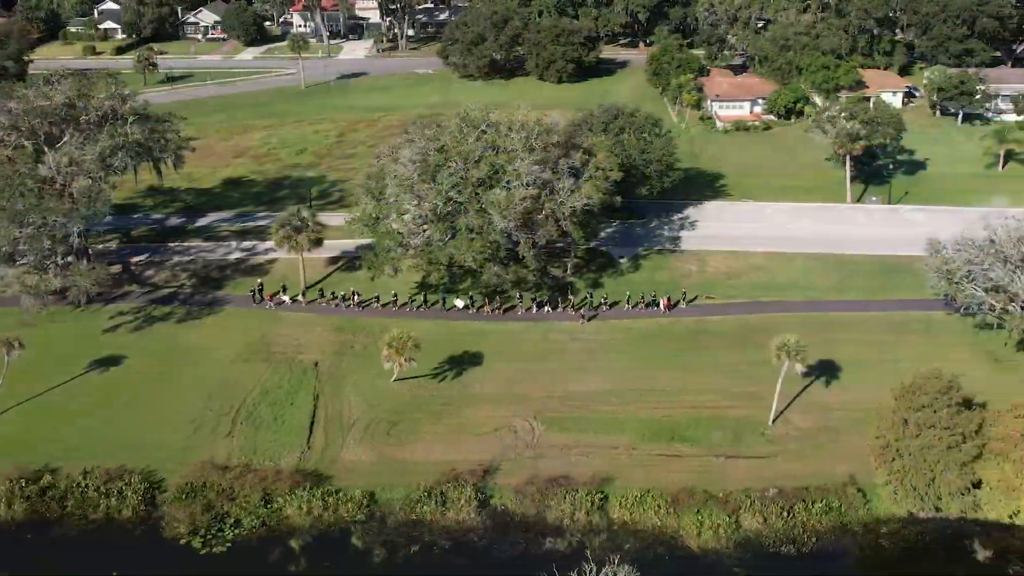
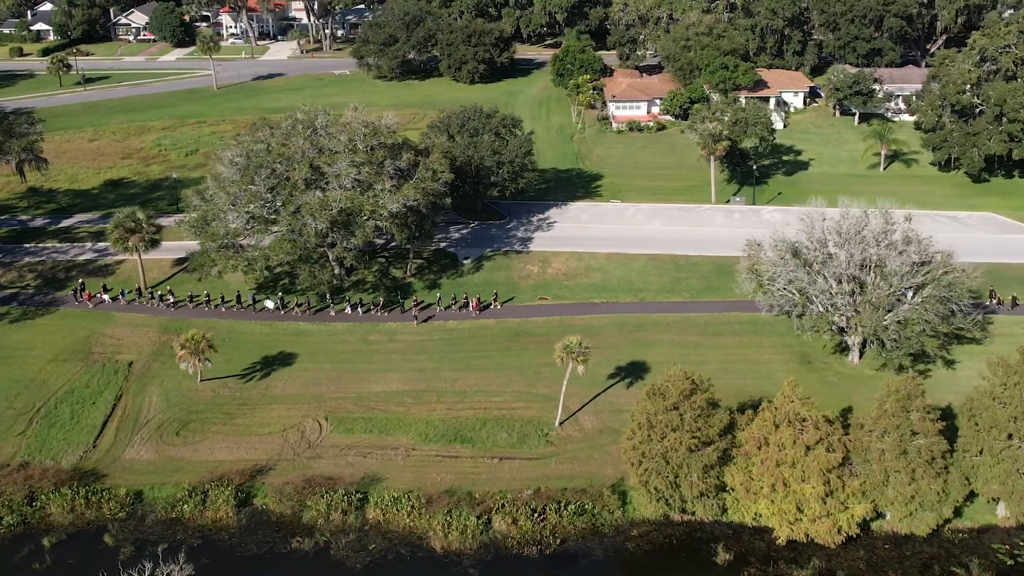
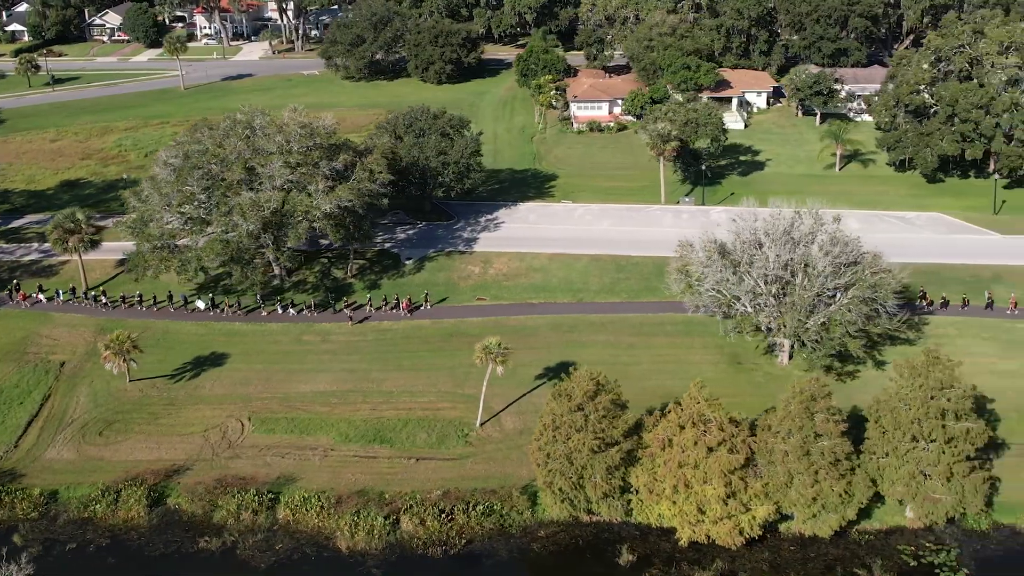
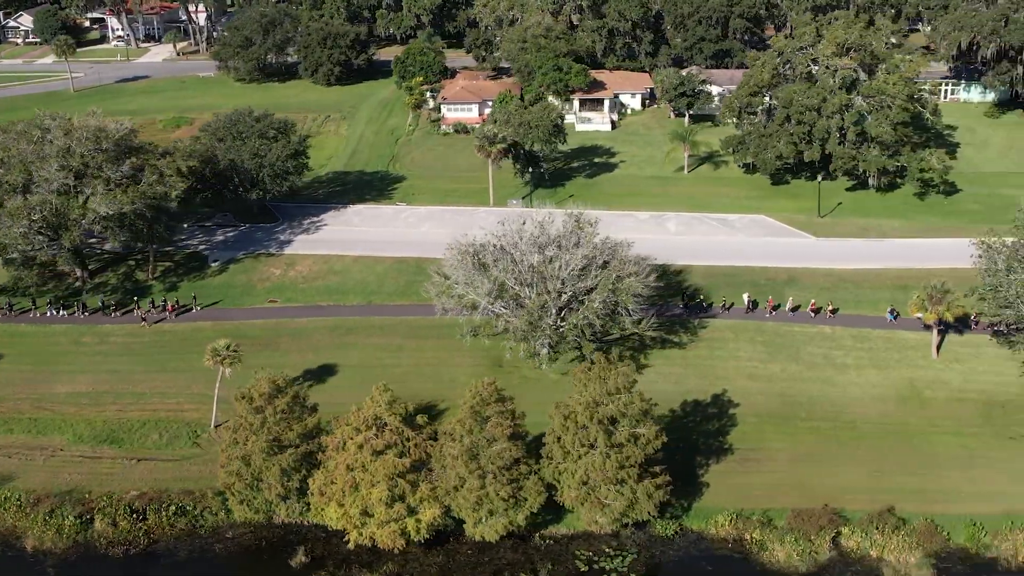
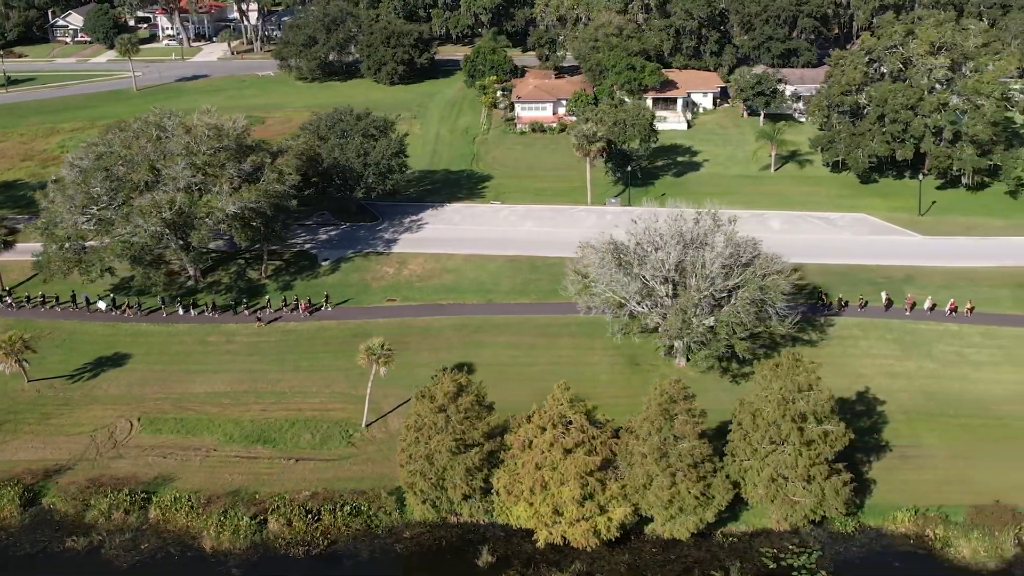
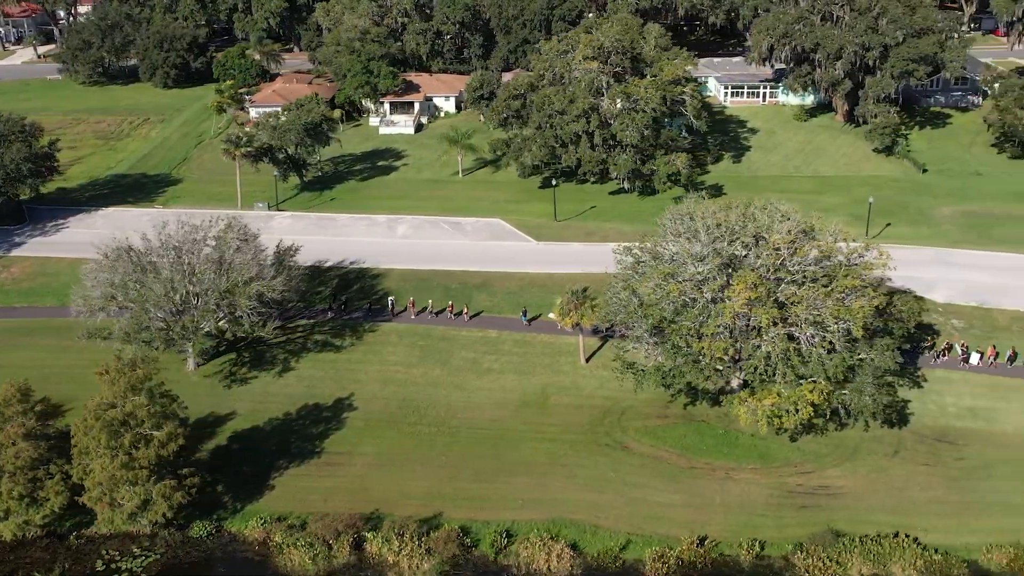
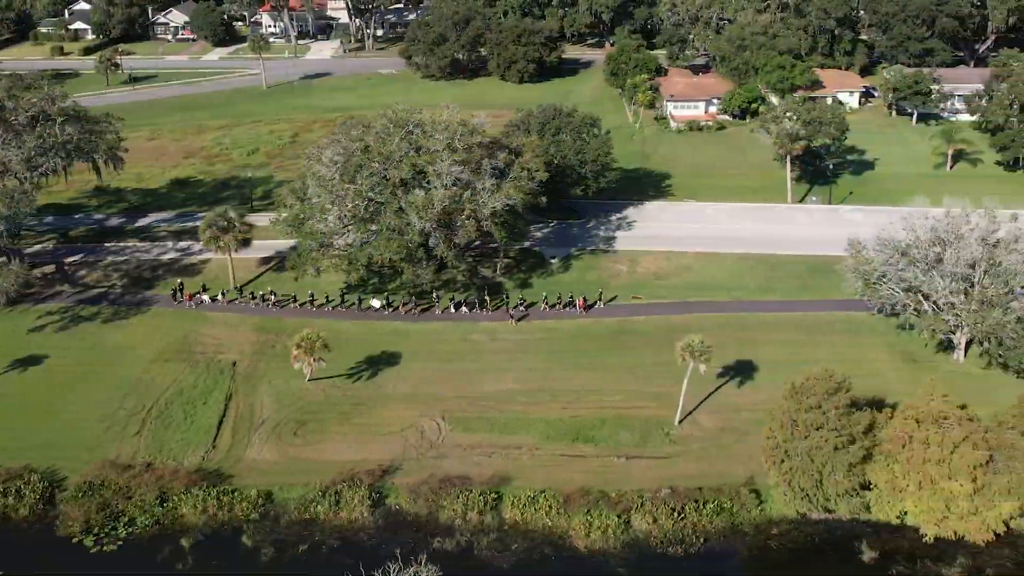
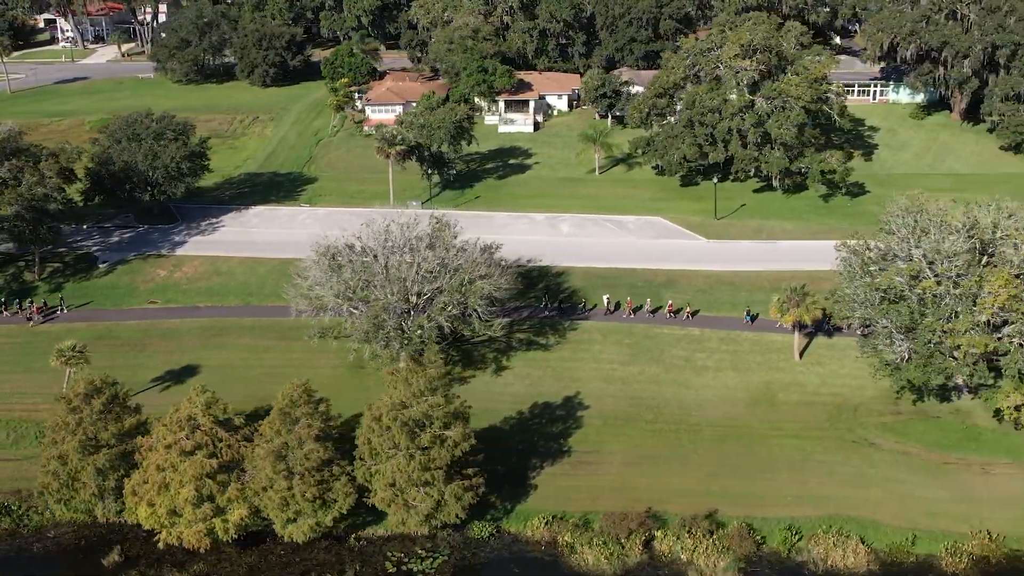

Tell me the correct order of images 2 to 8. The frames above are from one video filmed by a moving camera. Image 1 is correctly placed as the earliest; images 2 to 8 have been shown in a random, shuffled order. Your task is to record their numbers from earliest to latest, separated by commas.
7, 2, 3, 5, 4, 8, 6
